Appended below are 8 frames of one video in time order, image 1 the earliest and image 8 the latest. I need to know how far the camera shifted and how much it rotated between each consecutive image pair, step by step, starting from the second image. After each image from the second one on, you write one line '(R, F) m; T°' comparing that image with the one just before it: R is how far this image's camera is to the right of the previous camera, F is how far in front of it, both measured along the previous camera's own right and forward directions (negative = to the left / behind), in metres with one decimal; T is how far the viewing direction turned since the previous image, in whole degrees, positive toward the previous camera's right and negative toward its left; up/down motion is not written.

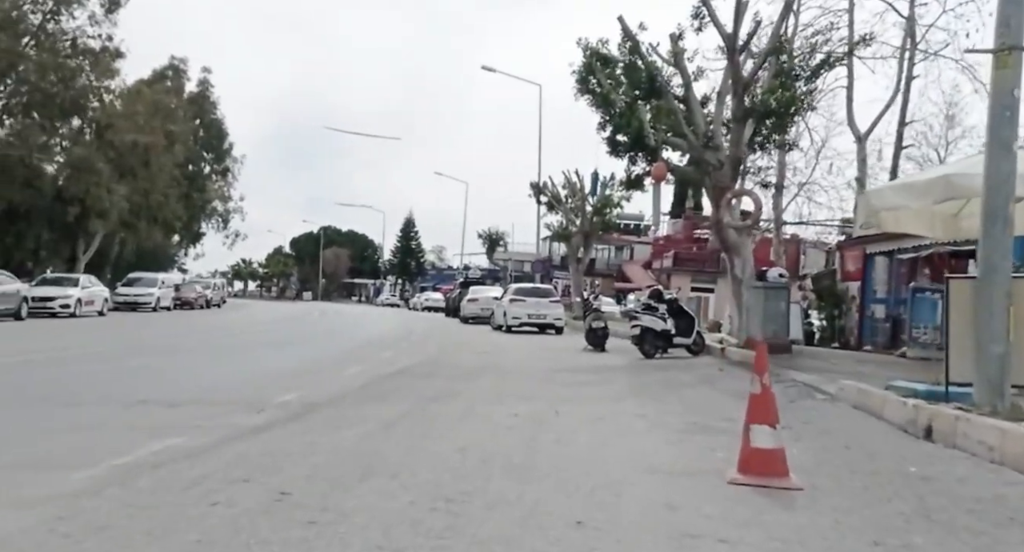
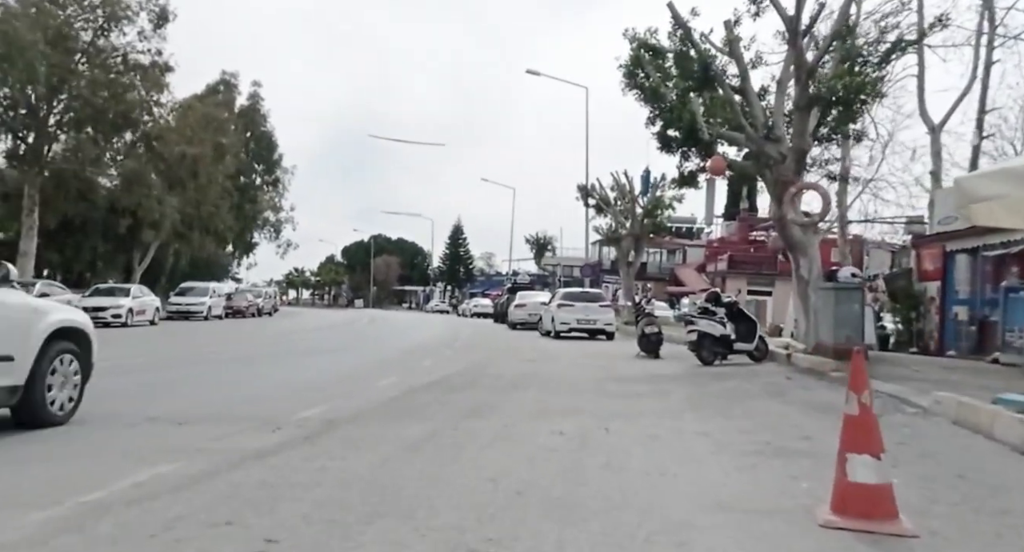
(+0.1, +1.1) m; -4°
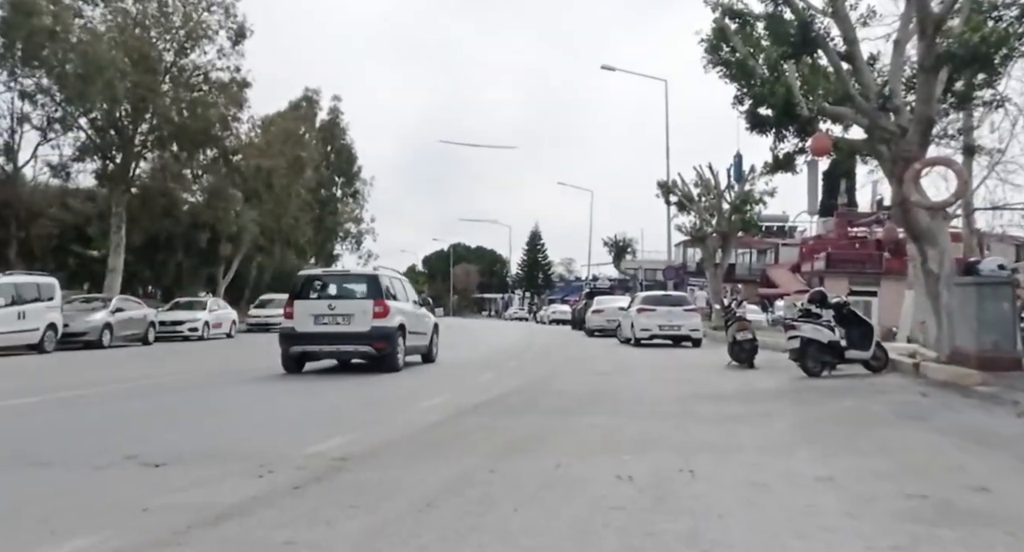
(+0.3, +2.1) m; -6°
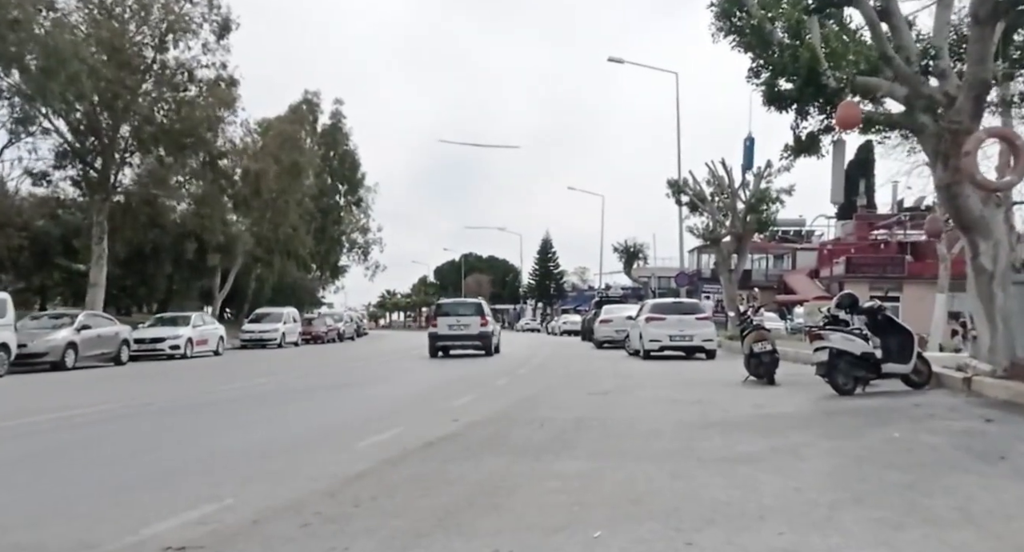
(+0.6, +2.2) m; -1°
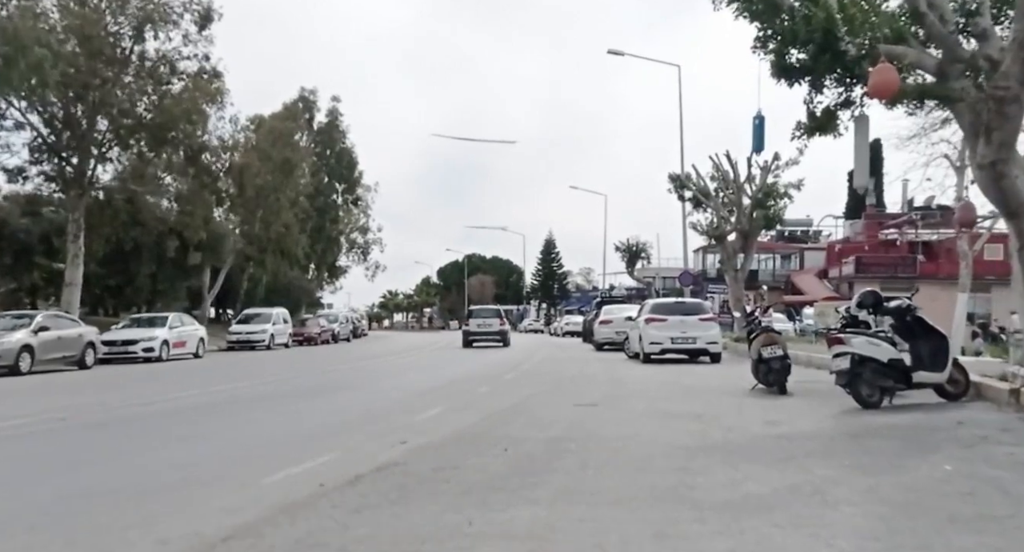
(+0.5, +1.9) m; 0°
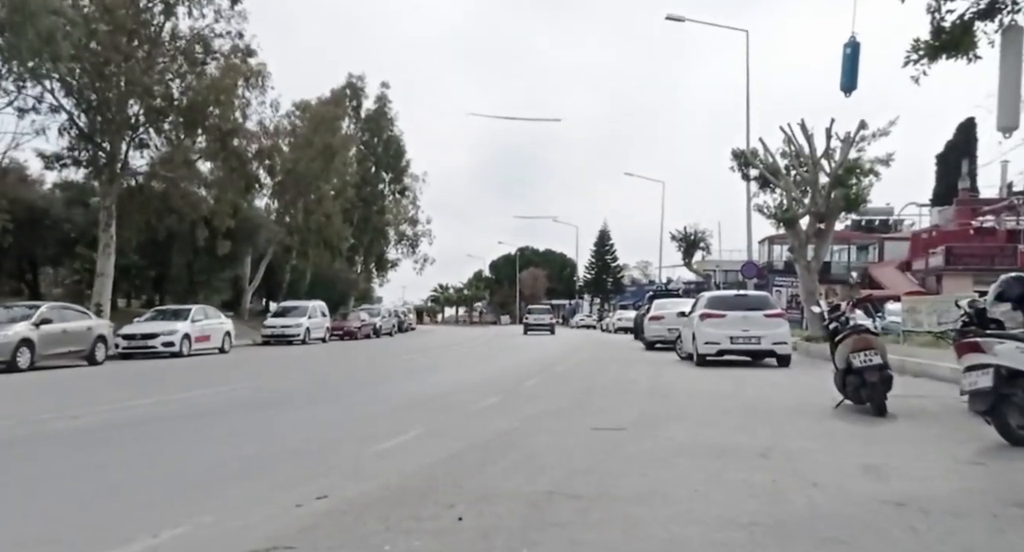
(+0.7, +3.3) m; -4°
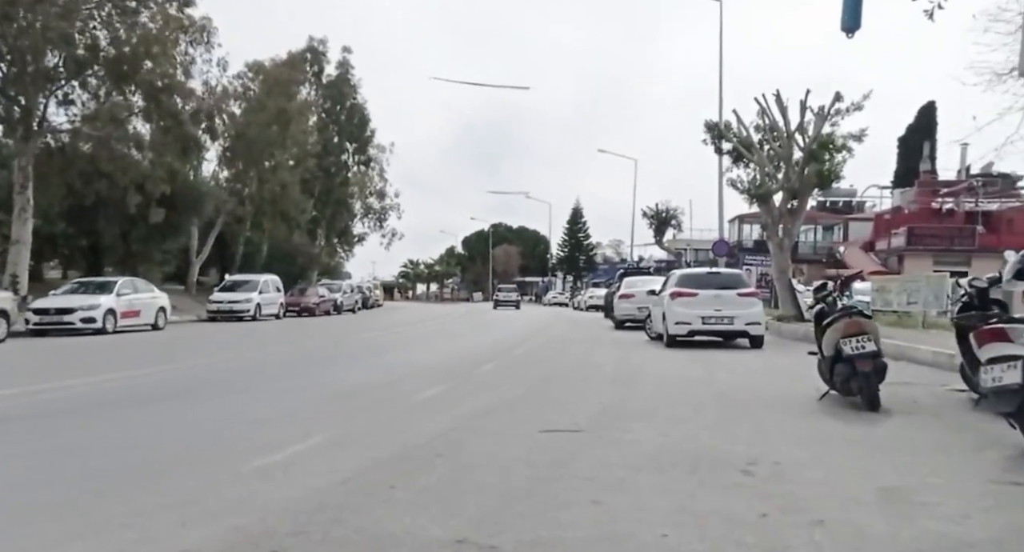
(+0.4, +1.6) m; +2°
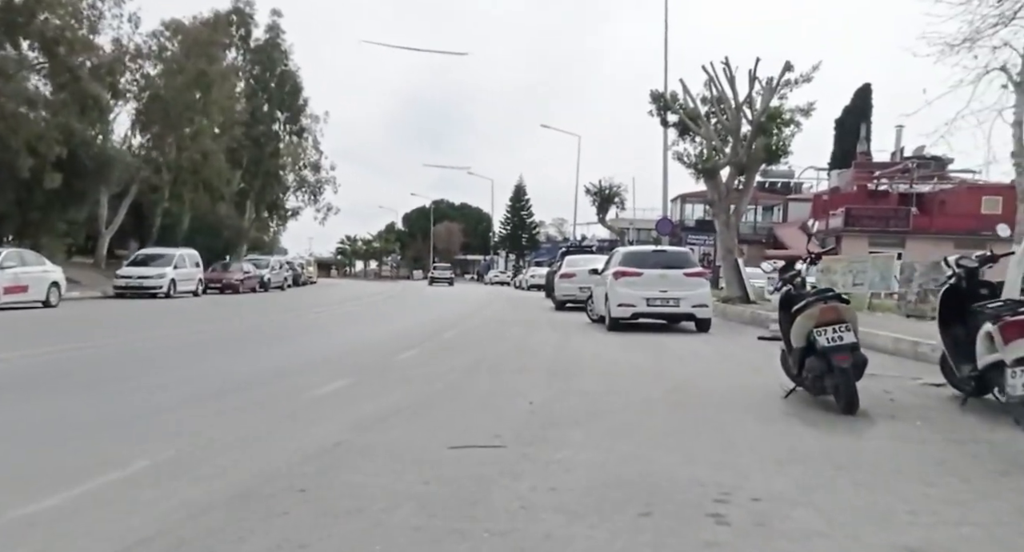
(+0.3, +1.8) m; +4°
